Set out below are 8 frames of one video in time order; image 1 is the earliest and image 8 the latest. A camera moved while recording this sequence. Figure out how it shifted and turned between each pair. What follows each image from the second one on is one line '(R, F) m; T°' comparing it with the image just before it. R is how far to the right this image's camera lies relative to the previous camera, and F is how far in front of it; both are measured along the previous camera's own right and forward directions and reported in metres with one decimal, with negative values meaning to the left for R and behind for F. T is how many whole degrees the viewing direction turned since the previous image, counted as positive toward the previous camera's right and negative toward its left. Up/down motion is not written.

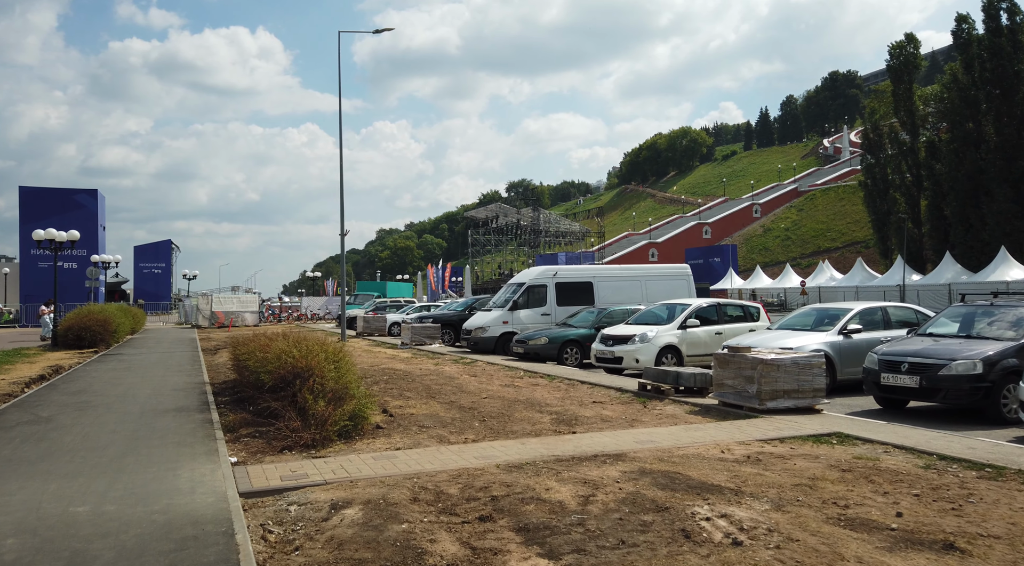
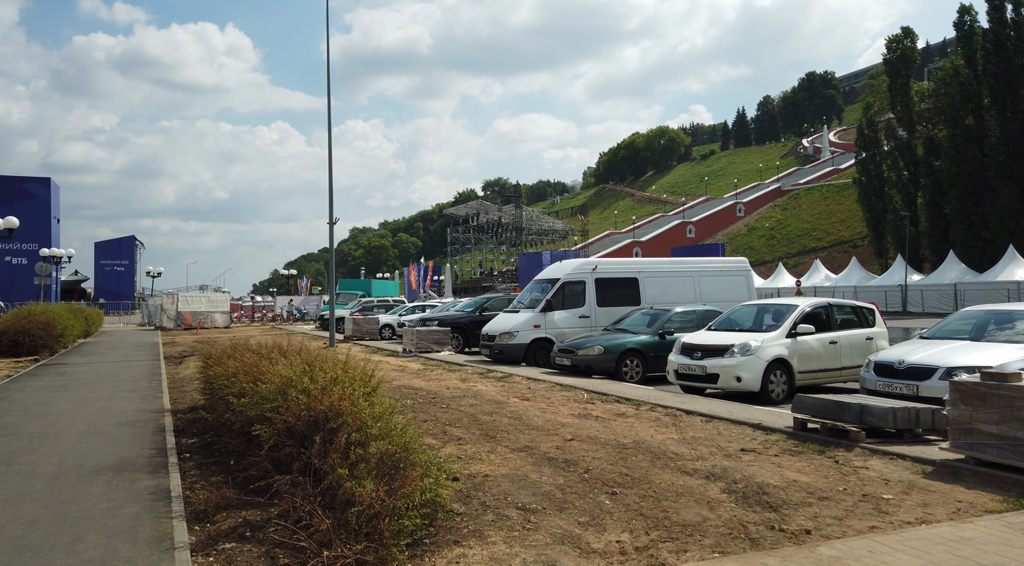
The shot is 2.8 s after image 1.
(-1.3, +3.5) m; +2°
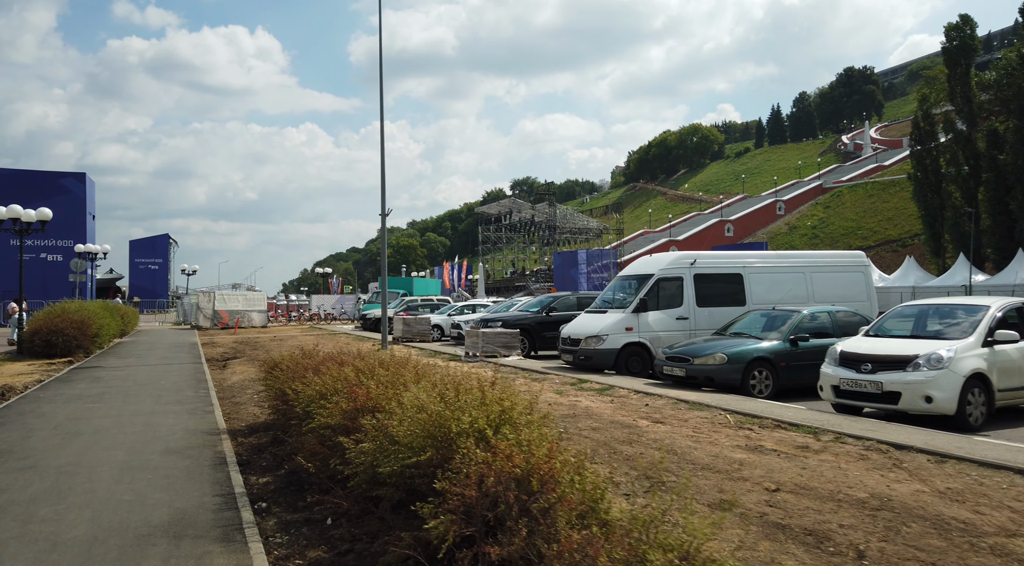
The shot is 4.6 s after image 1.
(-1.3, +2.0) m; -2°
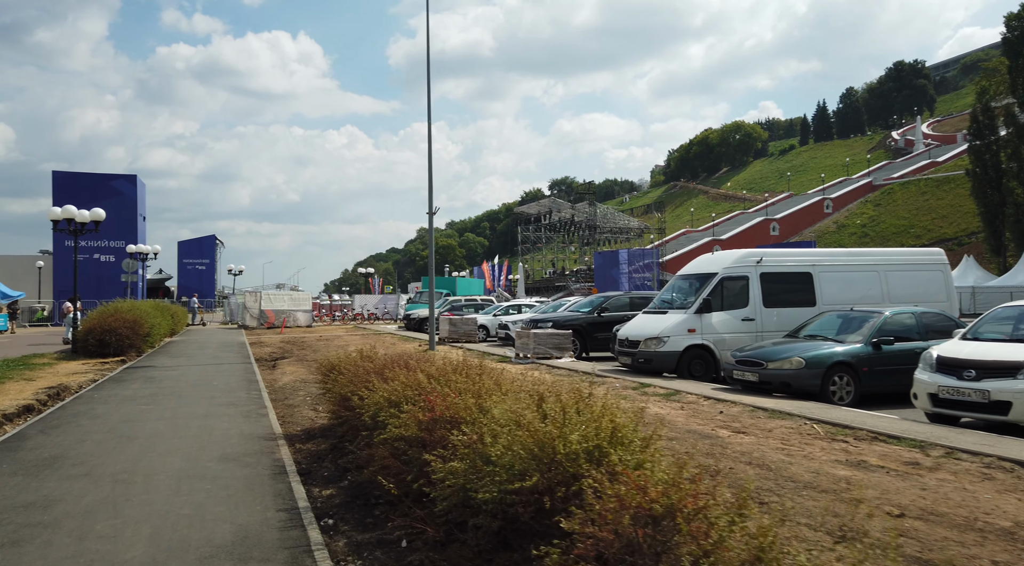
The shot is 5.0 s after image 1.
(-0.4, +0.5) m; -3°
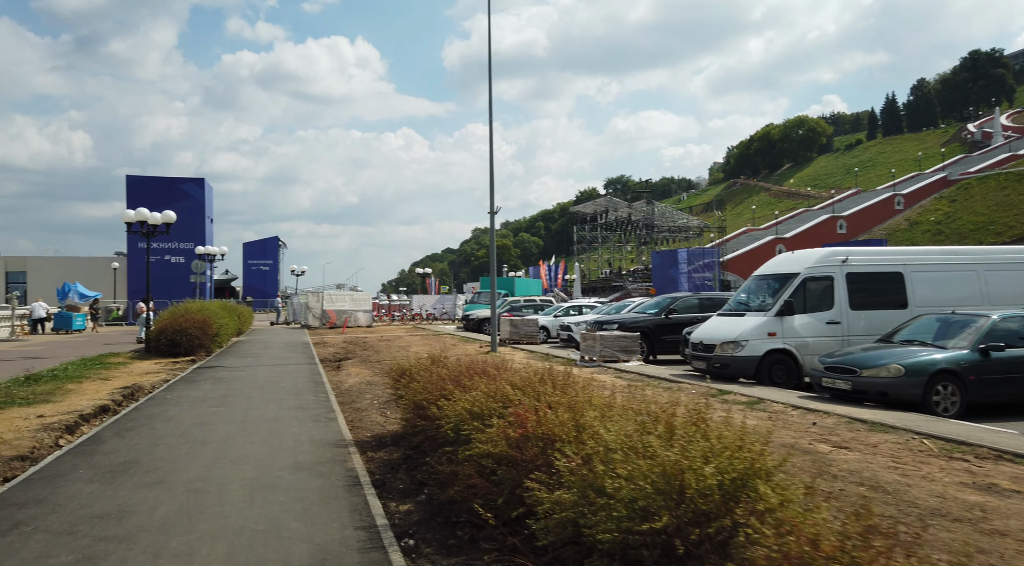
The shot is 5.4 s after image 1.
(-0.3, +0.4) m; -4°
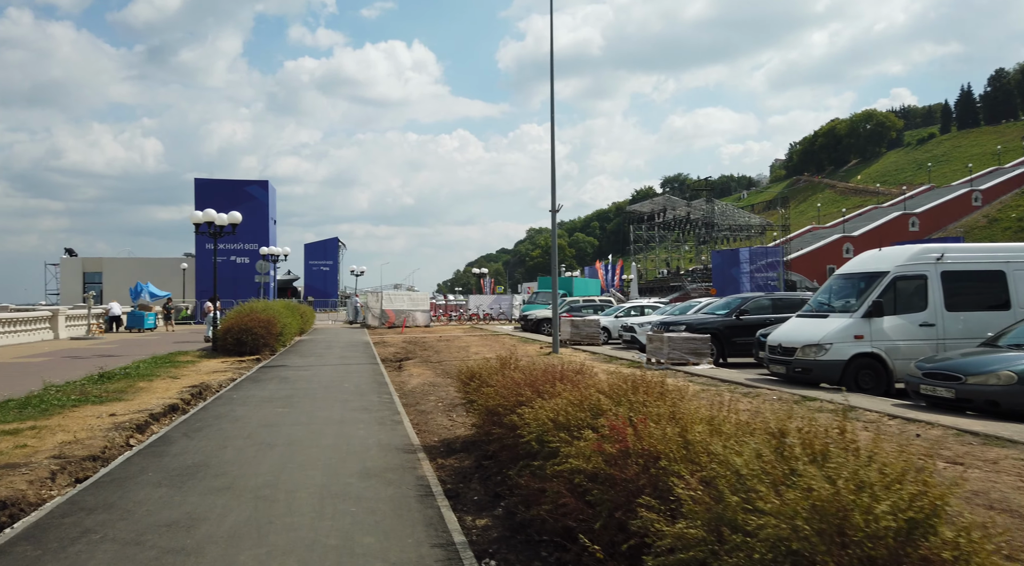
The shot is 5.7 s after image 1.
(-0.2, +0.4) m; -4°
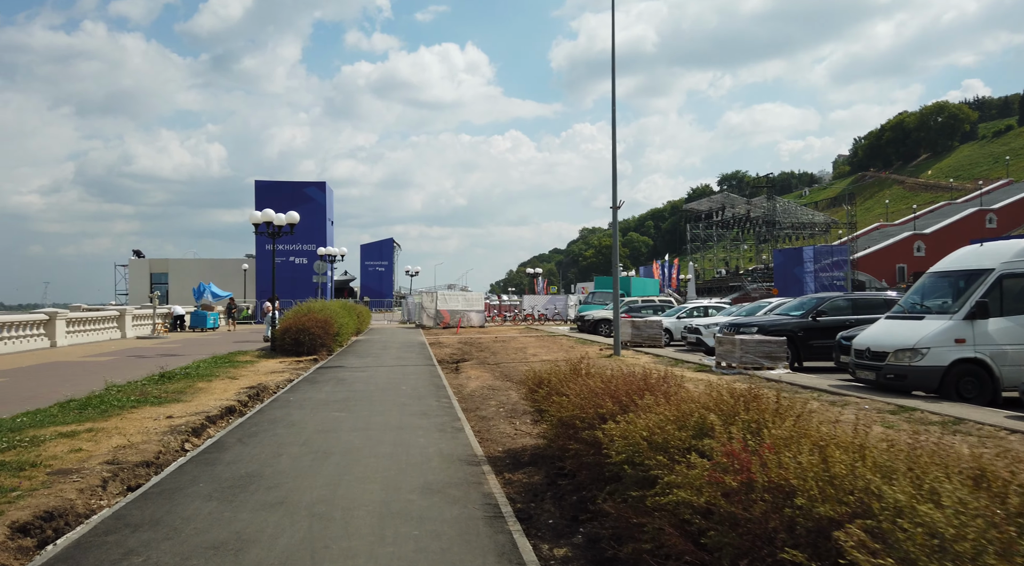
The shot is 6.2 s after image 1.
(-0.2, +0.6) m; -4°
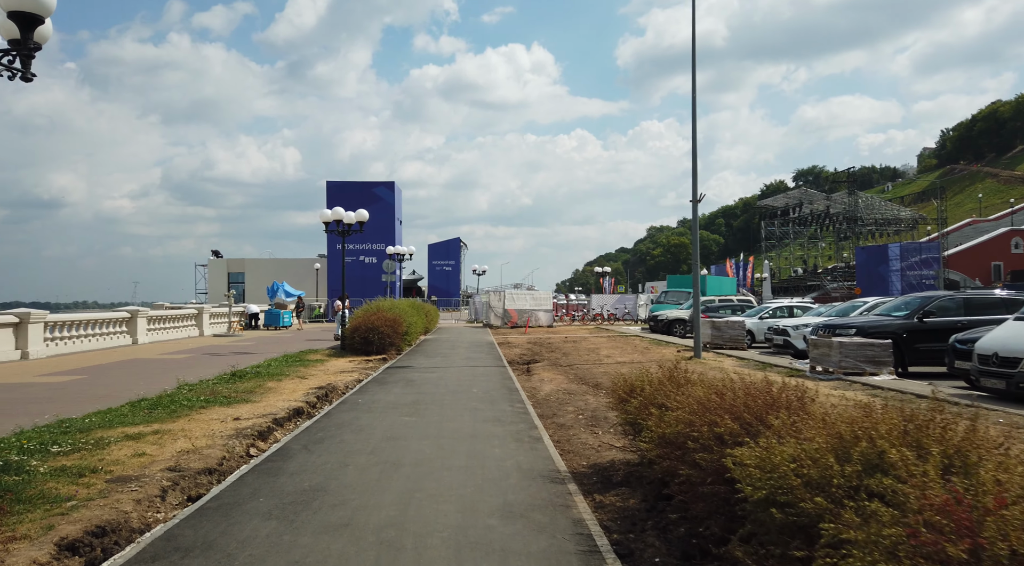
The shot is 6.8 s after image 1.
(-0.2, +0.8) m; -5°
